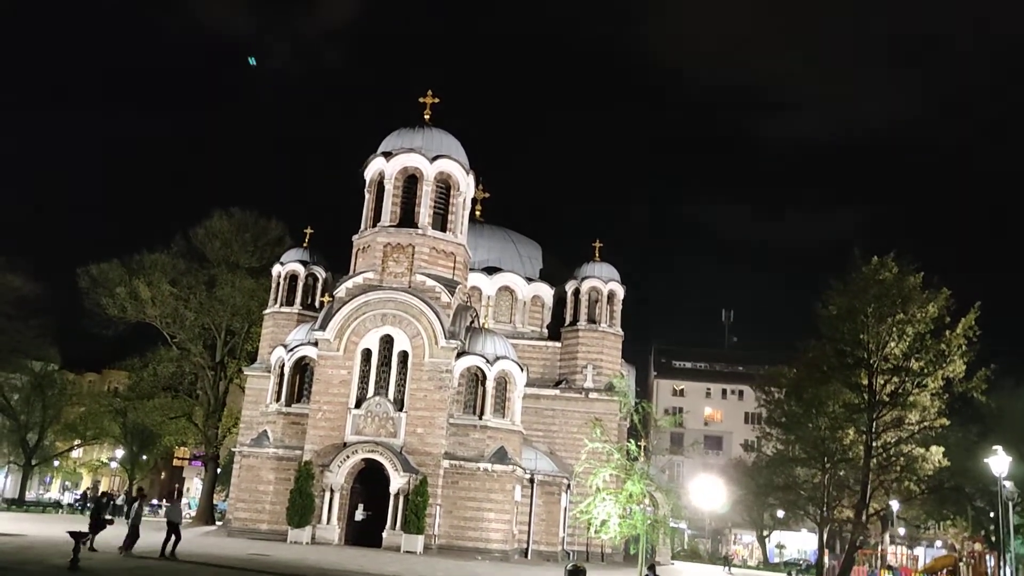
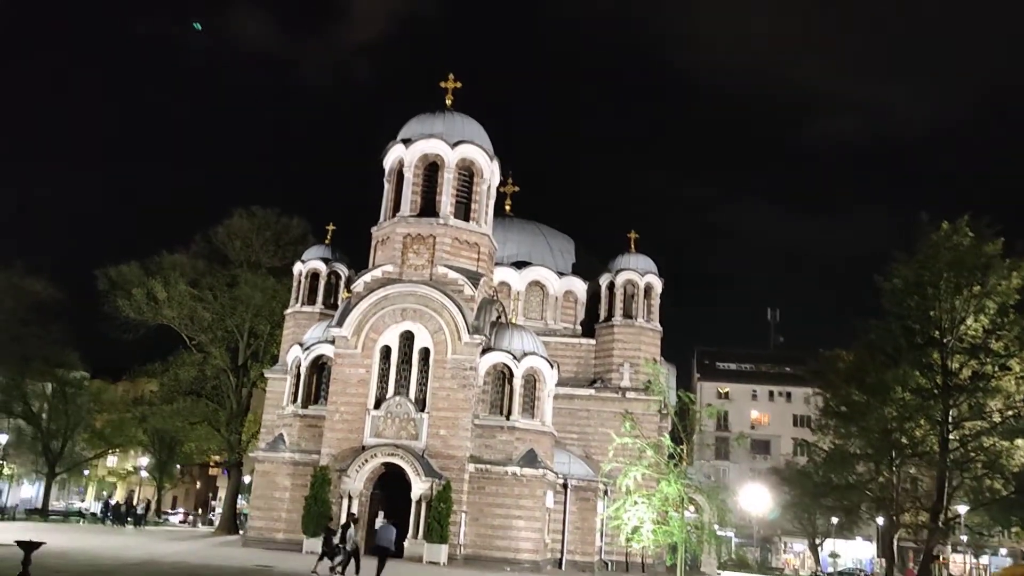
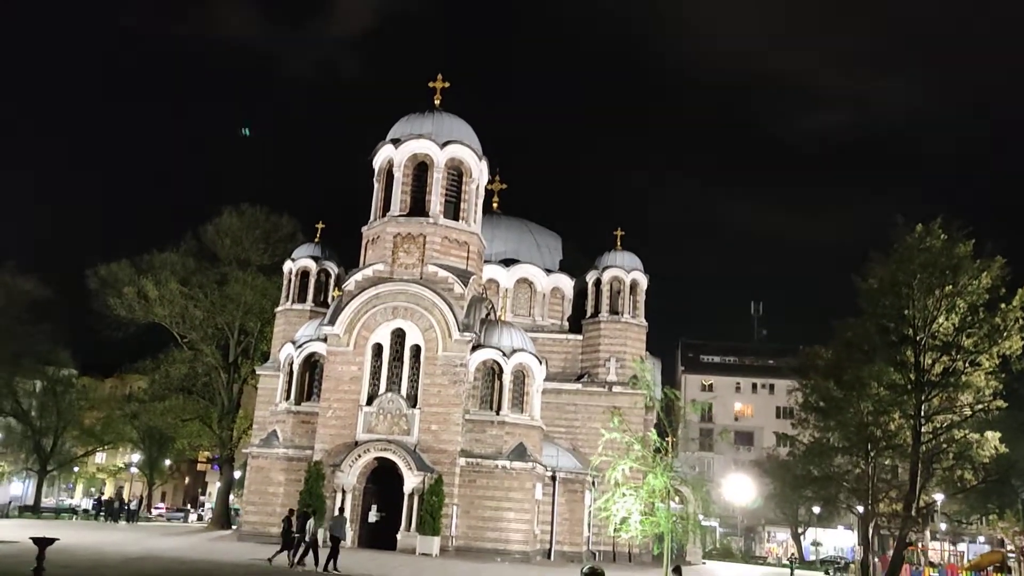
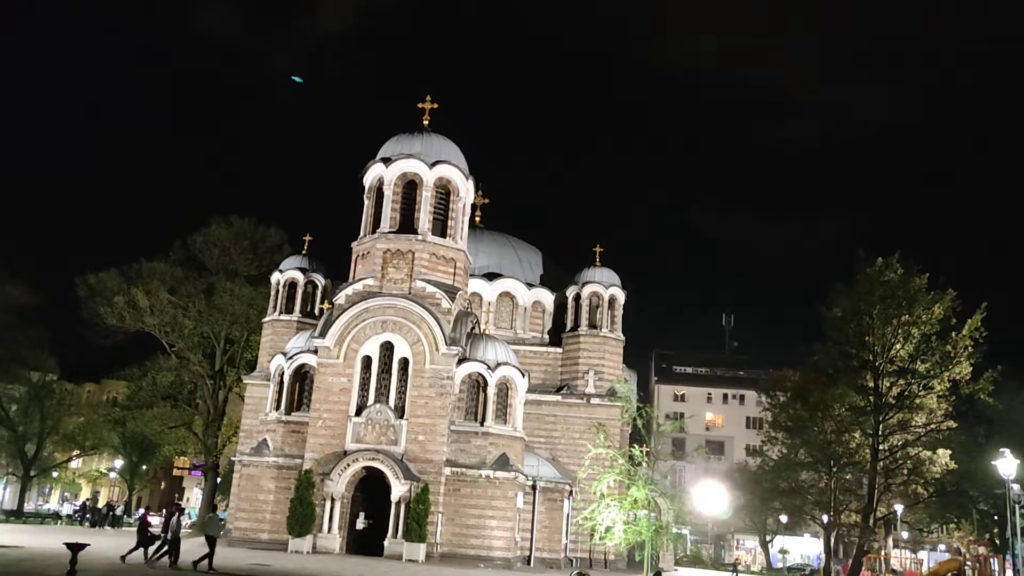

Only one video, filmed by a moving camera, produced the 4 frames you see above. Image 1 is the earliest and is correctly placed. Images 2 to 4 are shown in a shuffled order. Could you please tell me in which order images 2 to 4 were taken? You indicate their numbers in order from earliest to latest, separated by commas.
4, 3, 2
